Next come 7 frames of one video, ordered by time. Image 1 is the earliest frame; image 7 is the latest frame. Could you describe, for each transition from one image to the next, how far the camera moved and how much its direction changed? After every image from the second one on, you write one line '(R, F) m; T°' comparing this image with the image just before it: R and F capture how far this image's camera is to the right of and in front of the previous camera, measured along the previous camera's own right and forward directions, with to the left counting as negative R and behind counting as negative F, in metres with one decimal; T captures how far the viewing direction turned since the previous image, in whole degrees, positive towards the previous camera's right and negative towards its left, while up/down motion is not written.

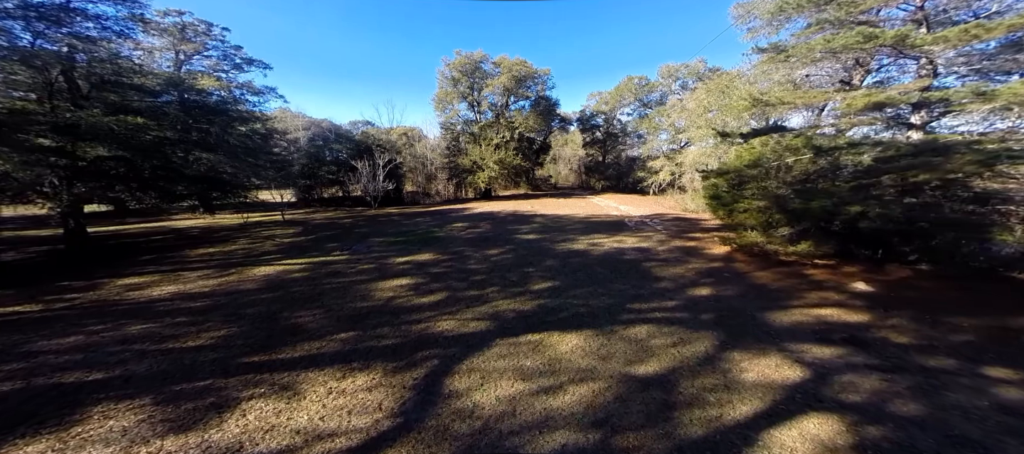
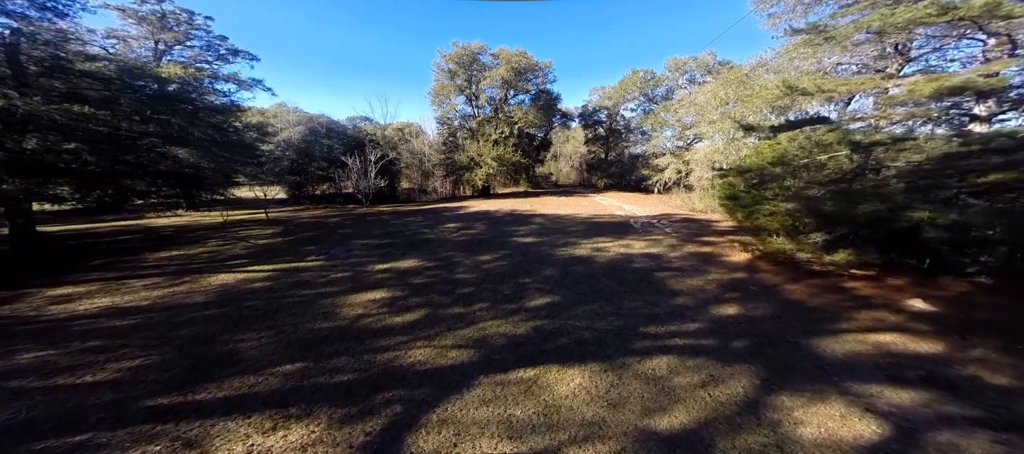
(+0.1, +0.9) m; 0°
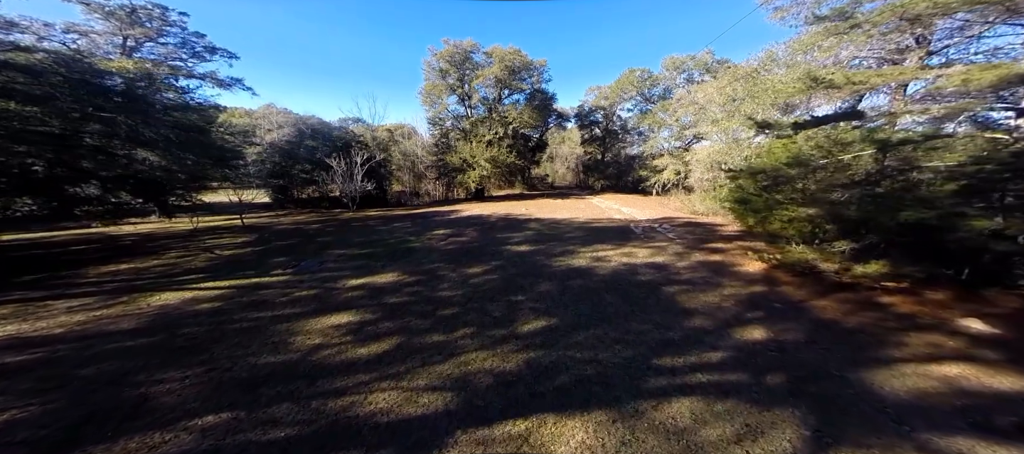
(+0.1, +0.8) m; +1°
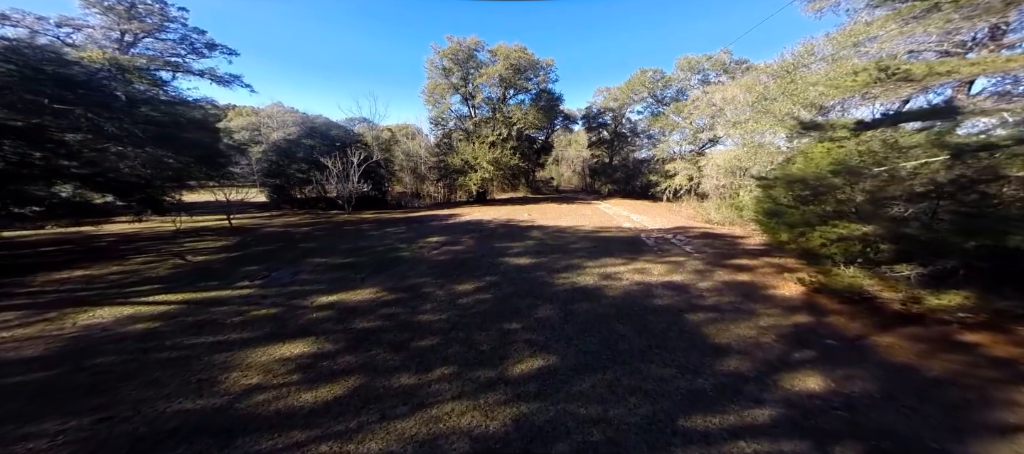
(+0.2, +0.8) m; -1°
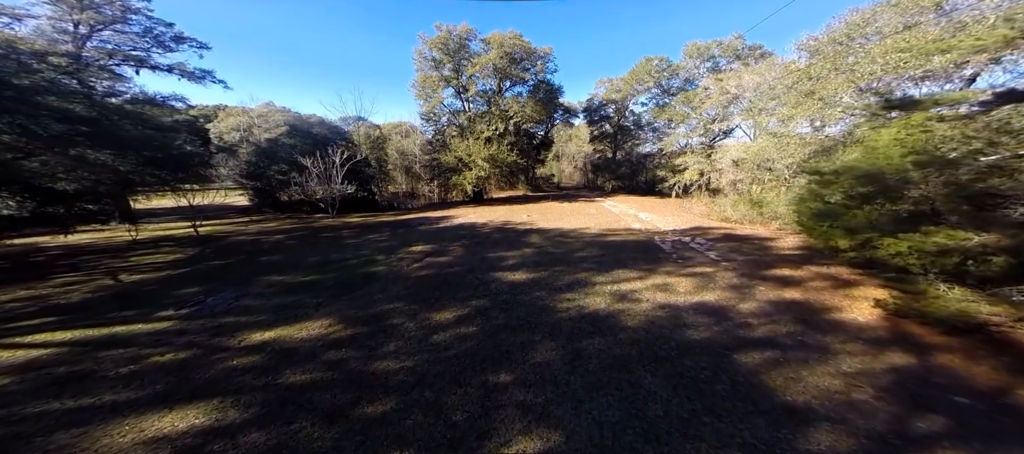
(+0.2, +1.2) m; 0°
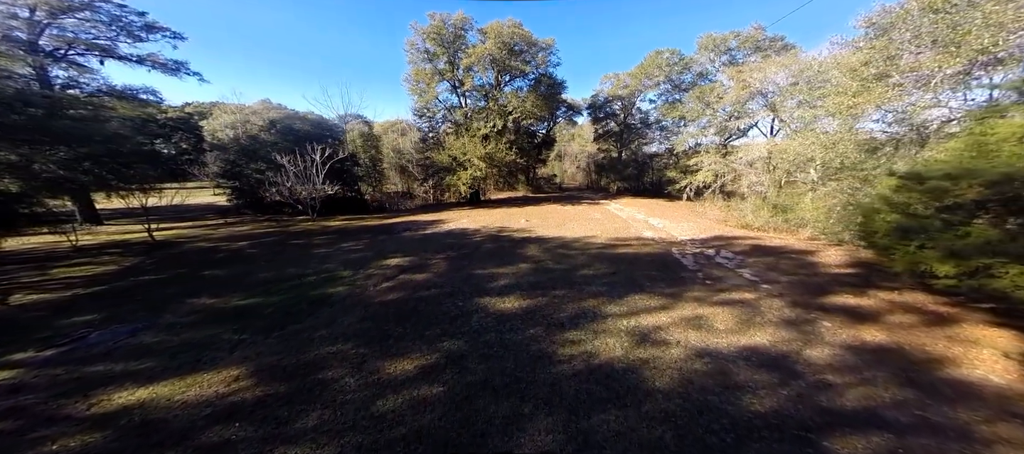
(+0.2, +1.2) m; 0°
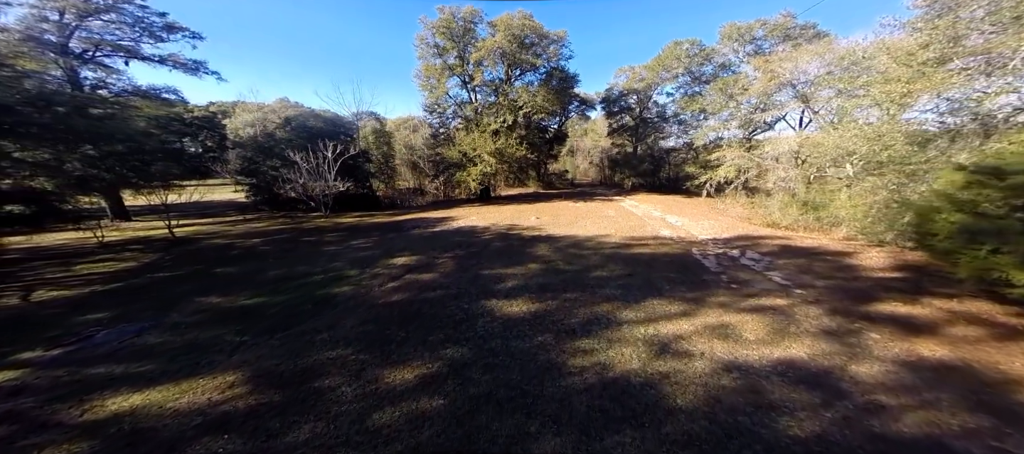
(+0.1, +0.3) m; -3°
